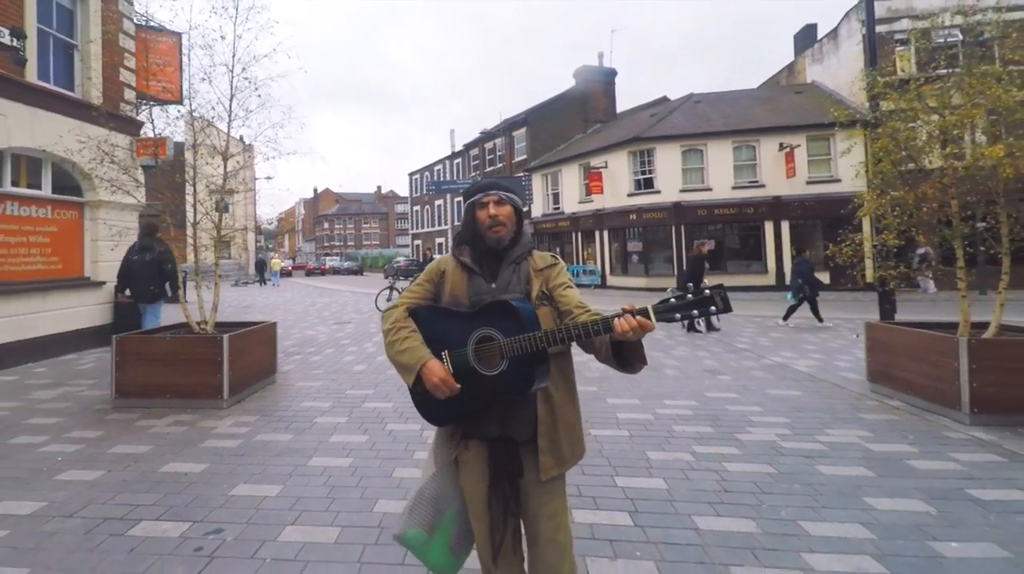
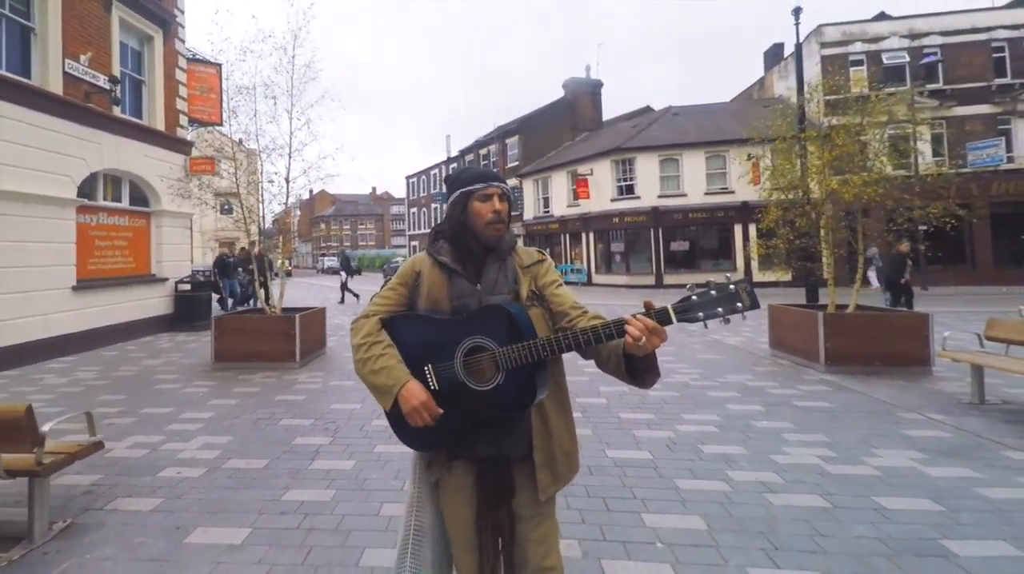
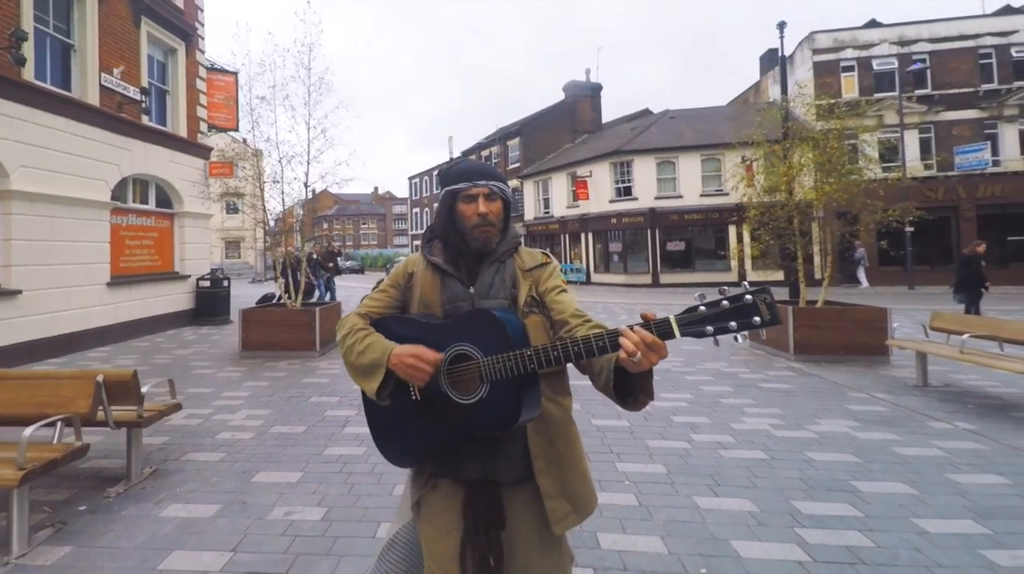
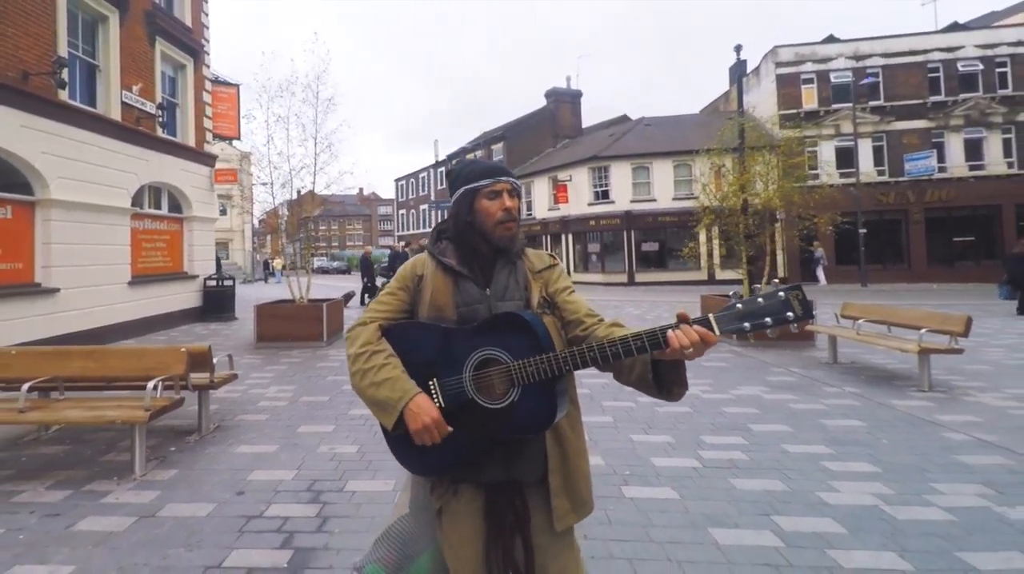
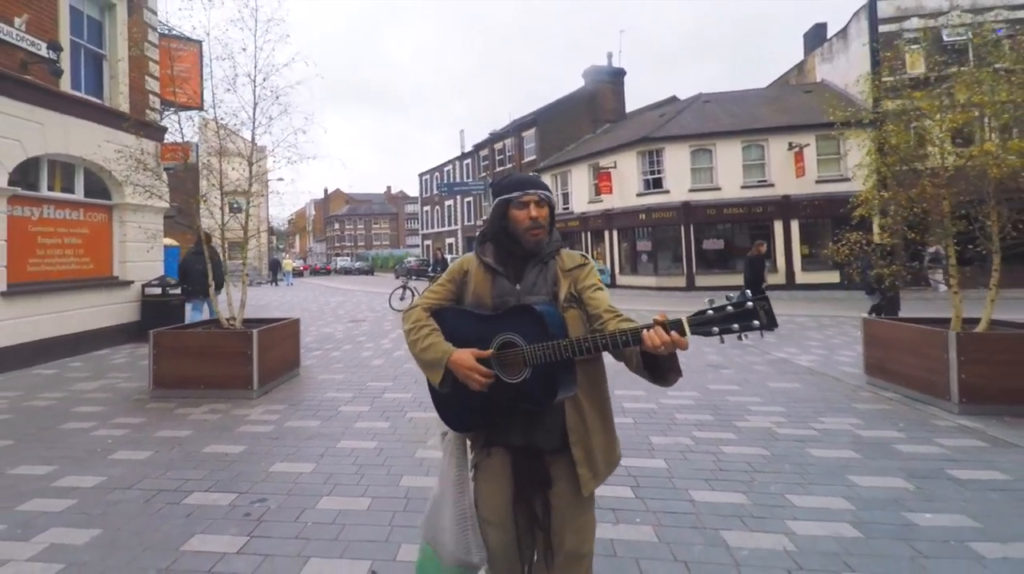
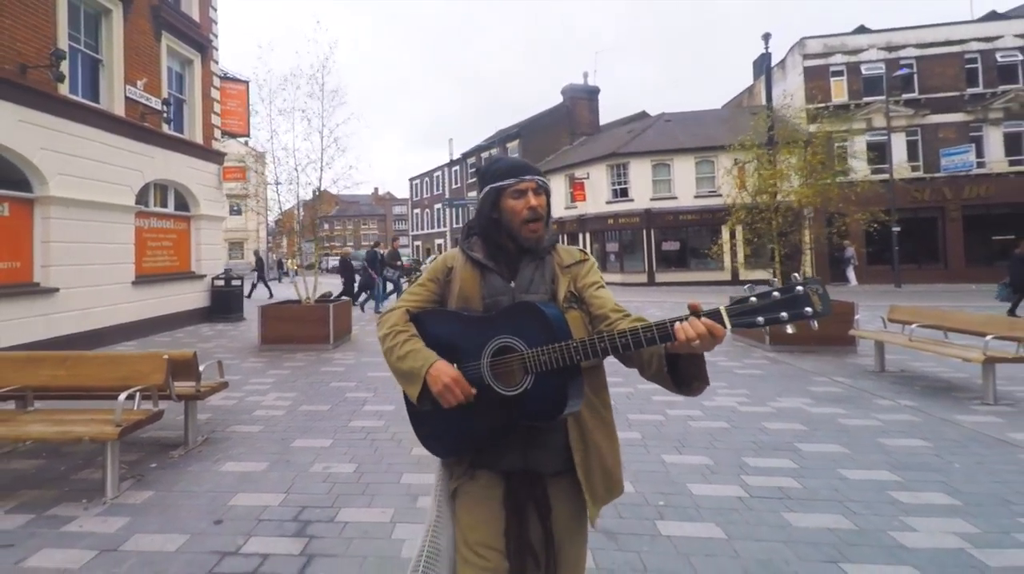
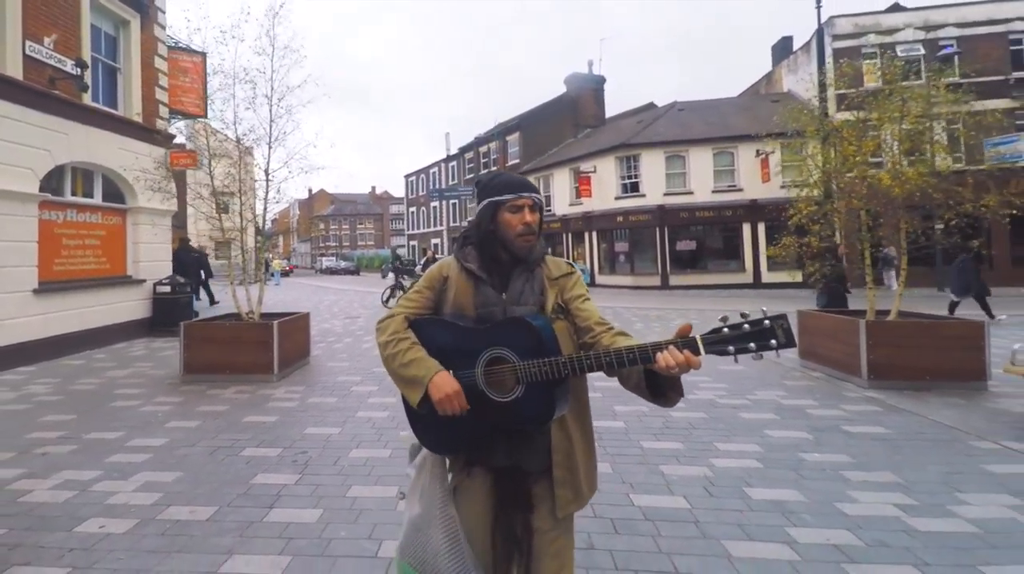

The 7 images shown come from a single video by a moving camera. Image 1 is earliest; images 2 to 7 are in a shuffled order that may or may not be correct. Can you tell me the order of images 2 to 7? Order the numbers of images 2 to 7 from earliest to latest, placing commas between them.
5, 7, 2, 3, 6, 4
